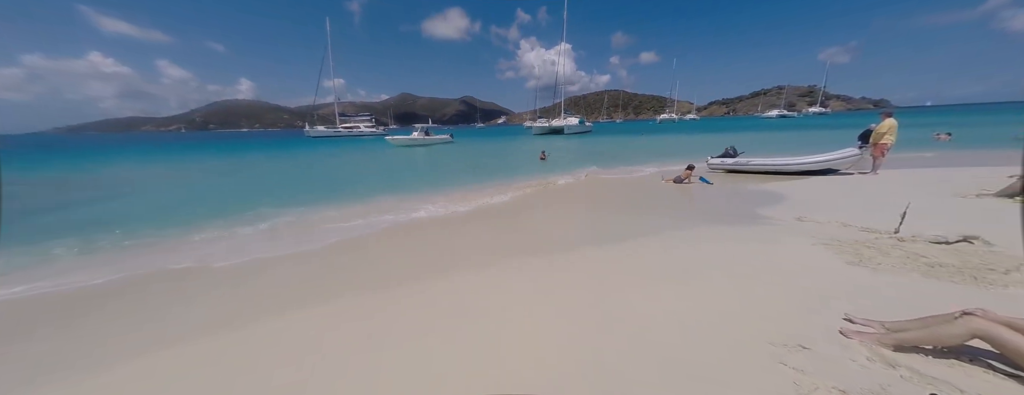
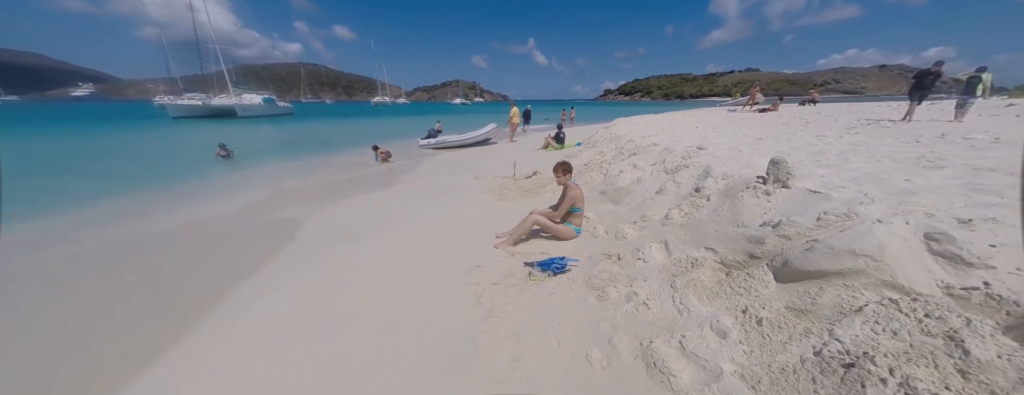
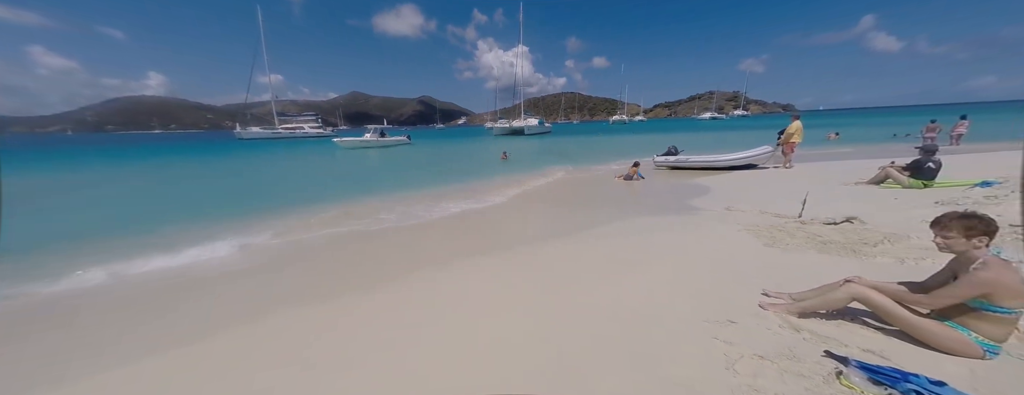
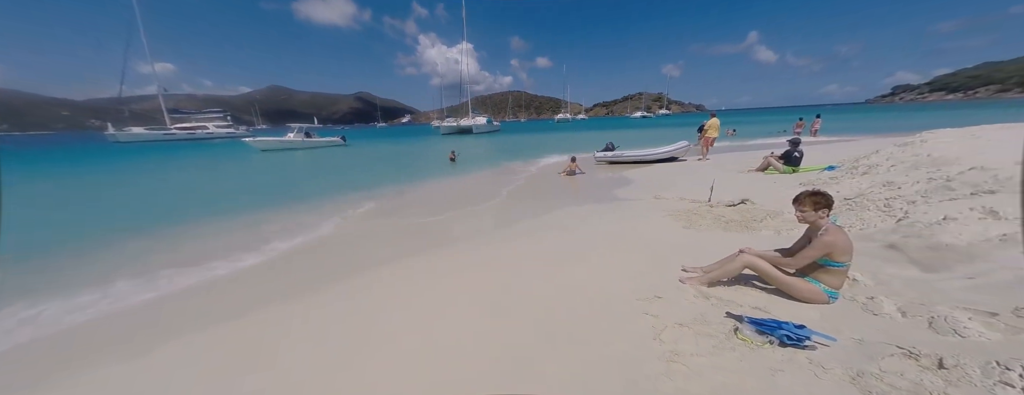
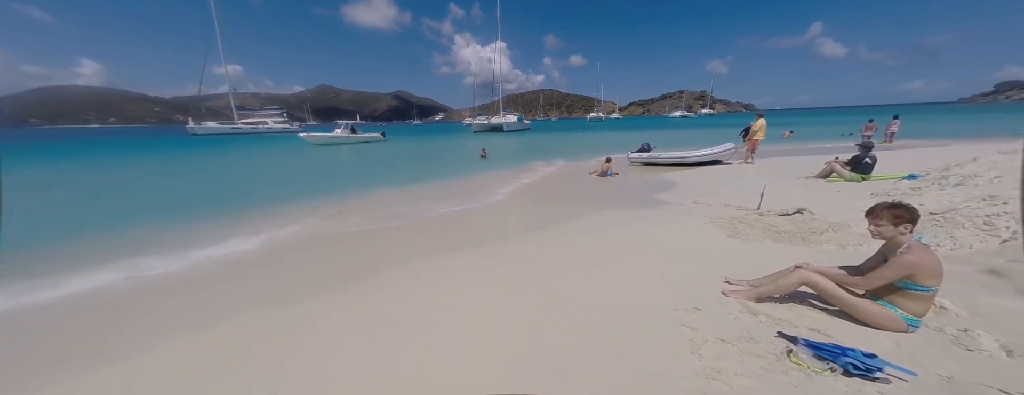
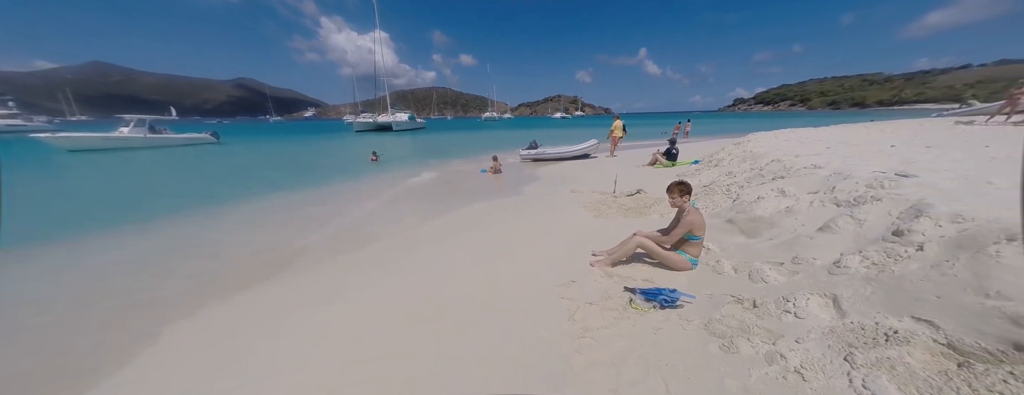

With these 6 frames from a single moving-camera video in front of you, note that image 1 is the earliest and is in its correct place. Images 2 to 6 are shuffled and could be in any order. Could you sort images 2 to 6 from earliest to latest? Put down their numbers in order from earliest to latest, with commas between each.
3, 5, 4, 6, 2
